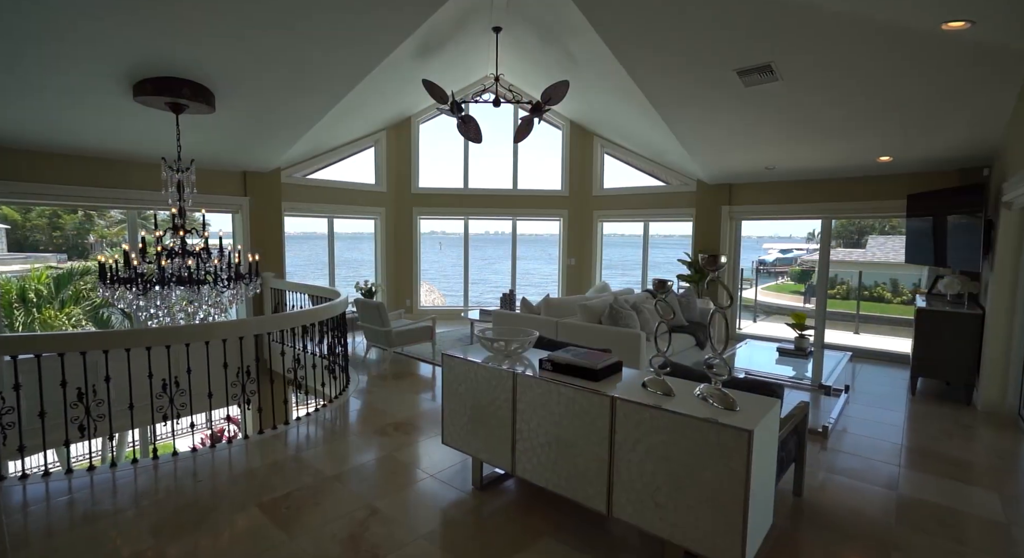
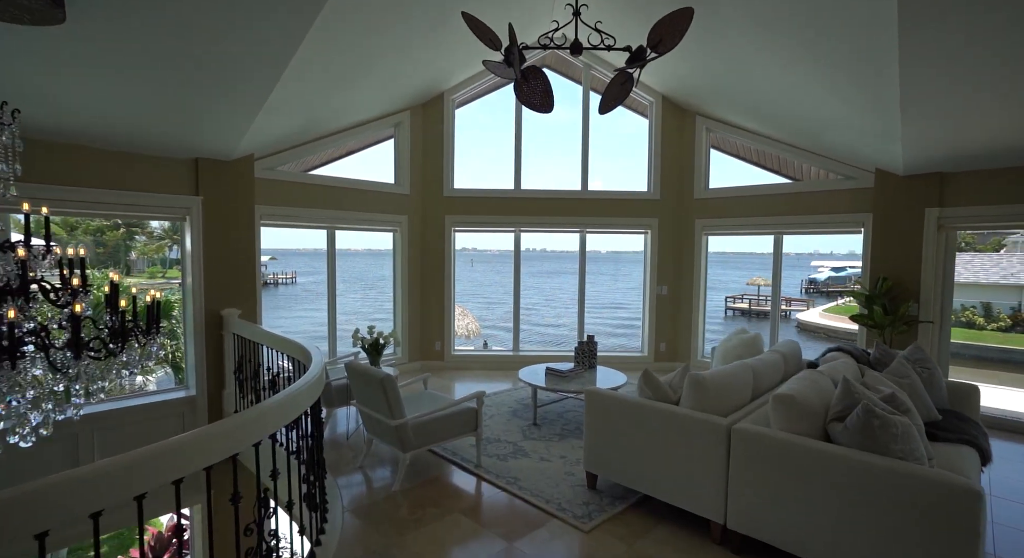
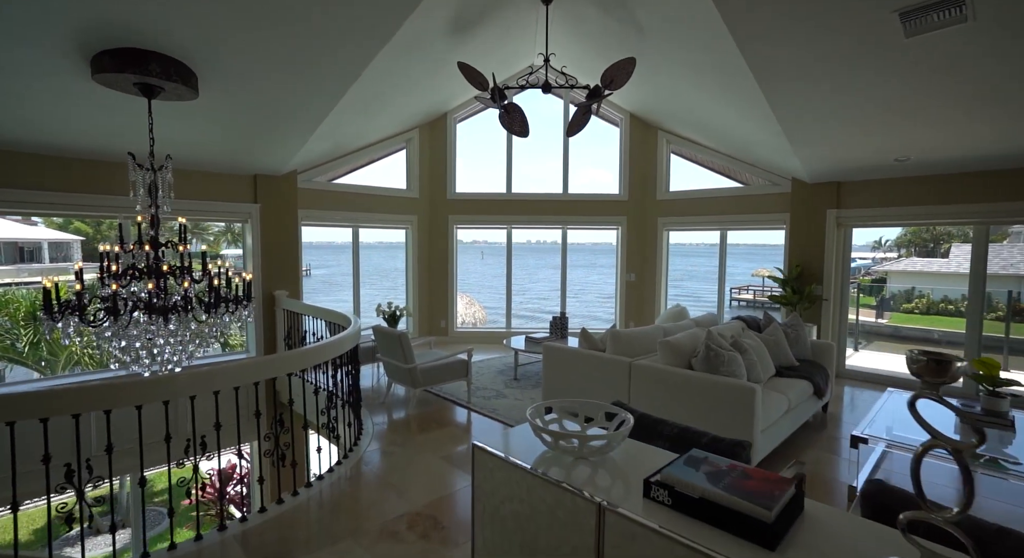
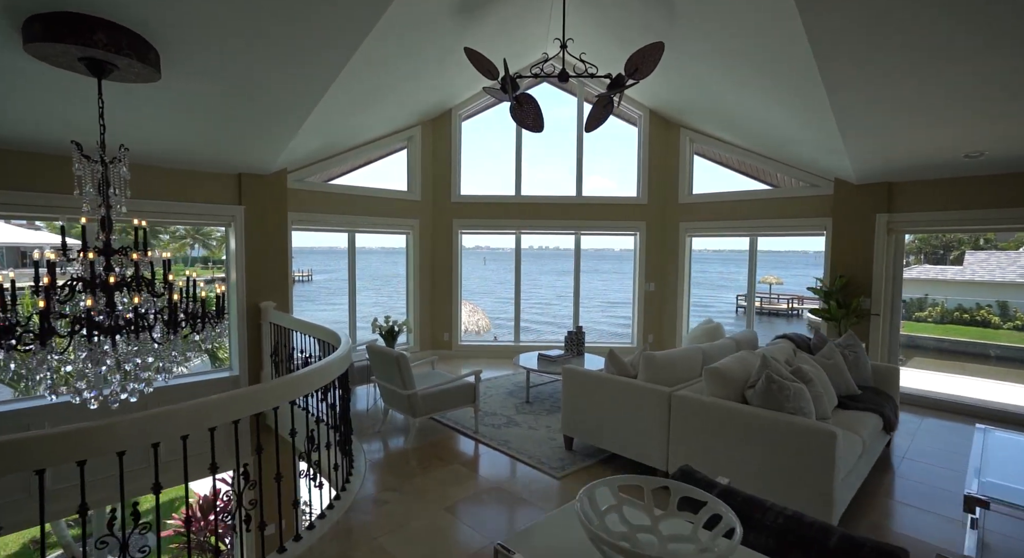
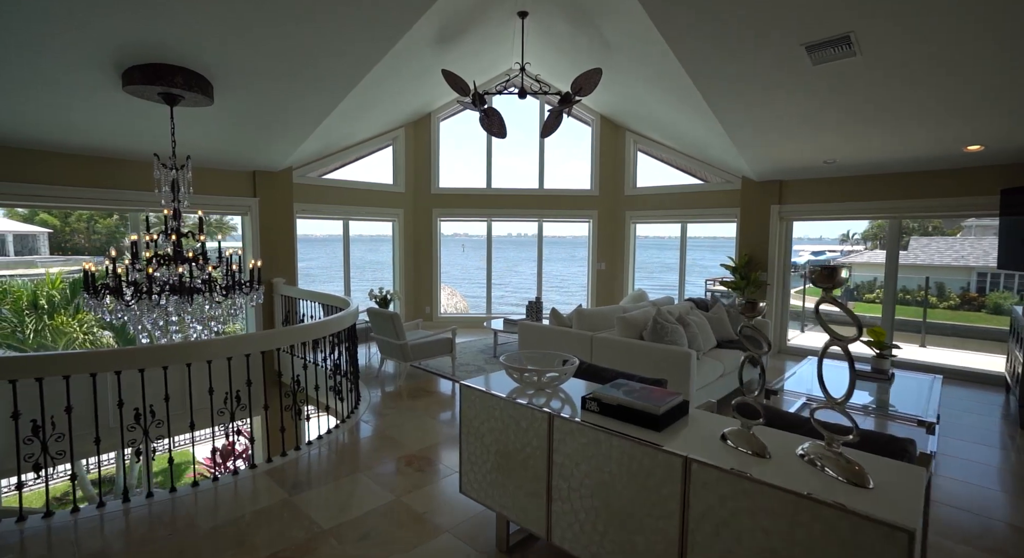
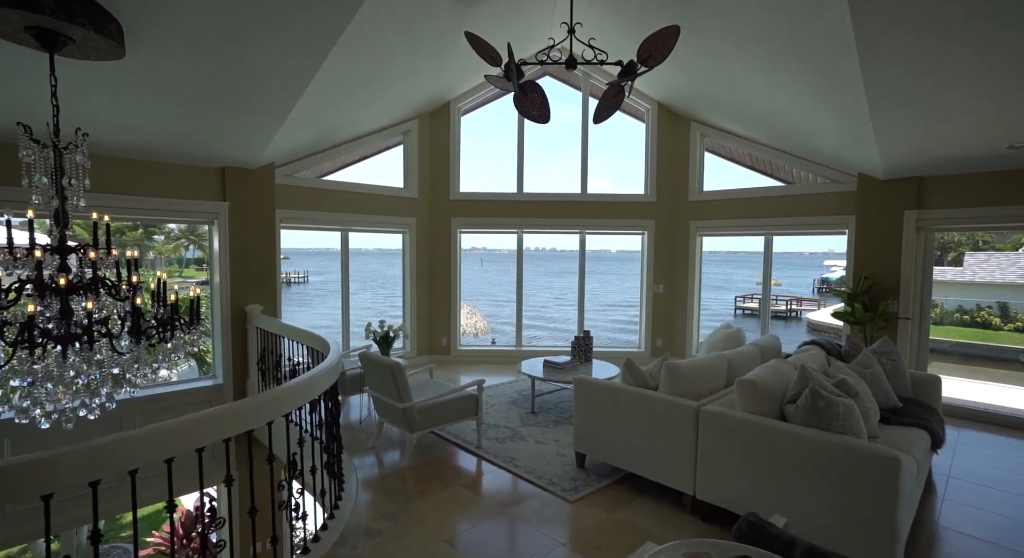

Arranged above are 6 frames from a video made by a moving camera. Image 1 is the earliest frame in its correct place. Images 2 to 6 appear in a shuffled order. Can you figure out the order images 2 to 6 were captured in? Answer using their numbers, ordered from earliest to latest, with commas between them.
5, 3, 4, 6, 2
